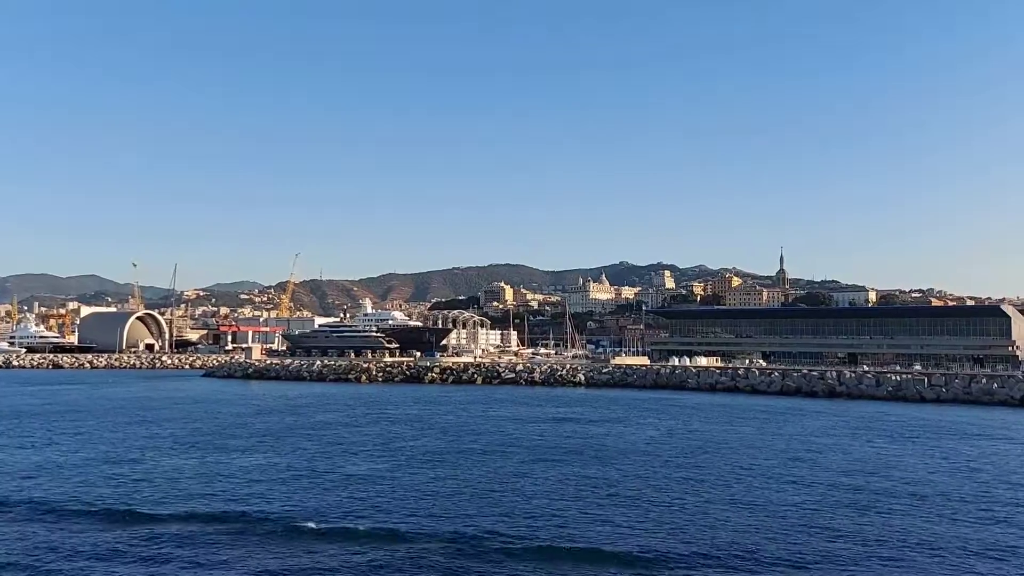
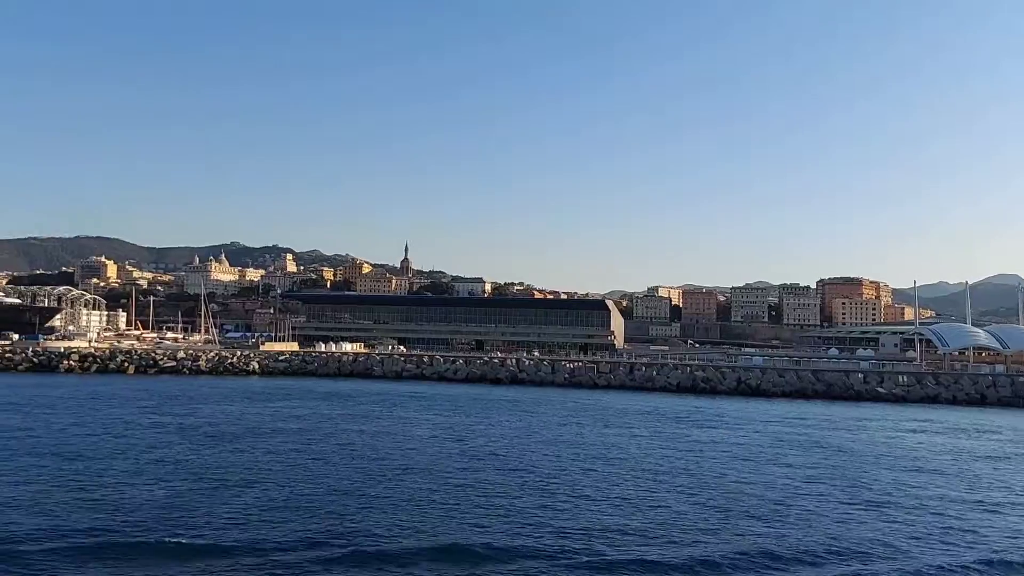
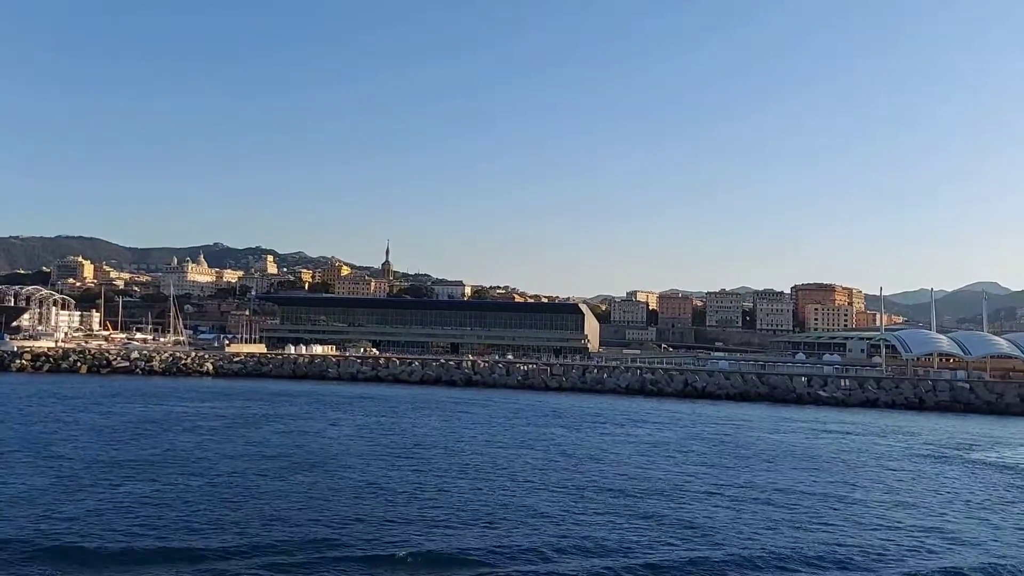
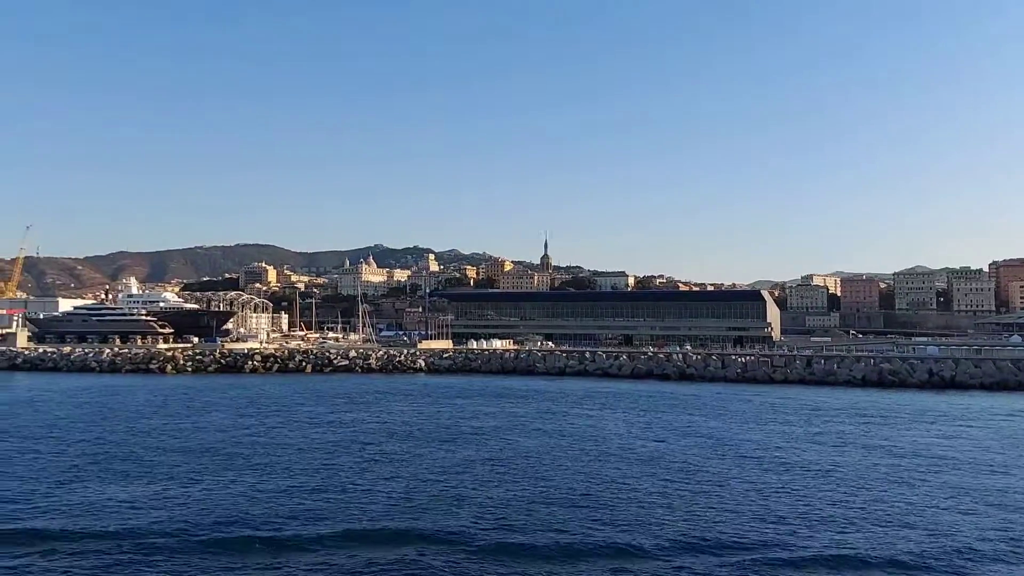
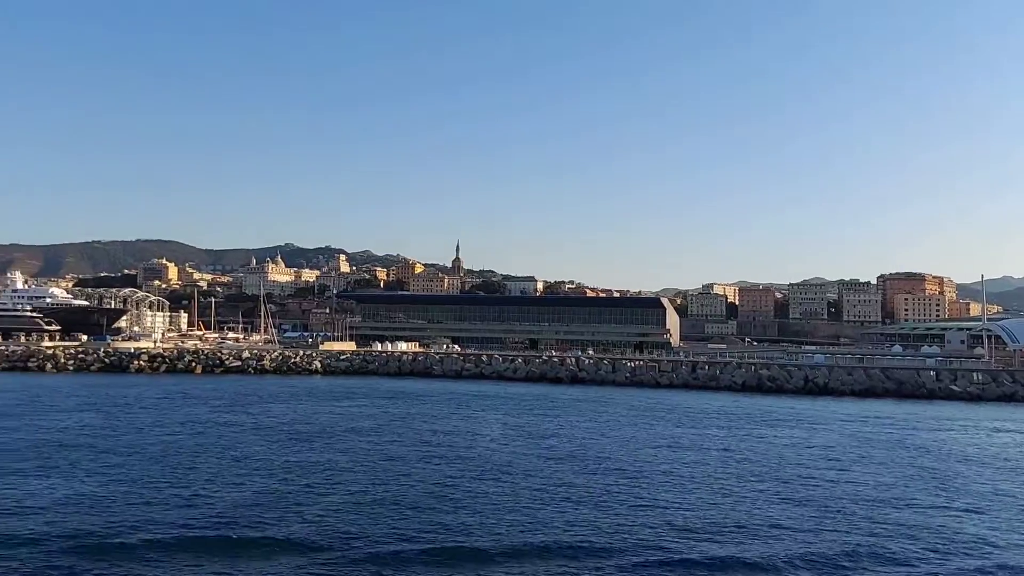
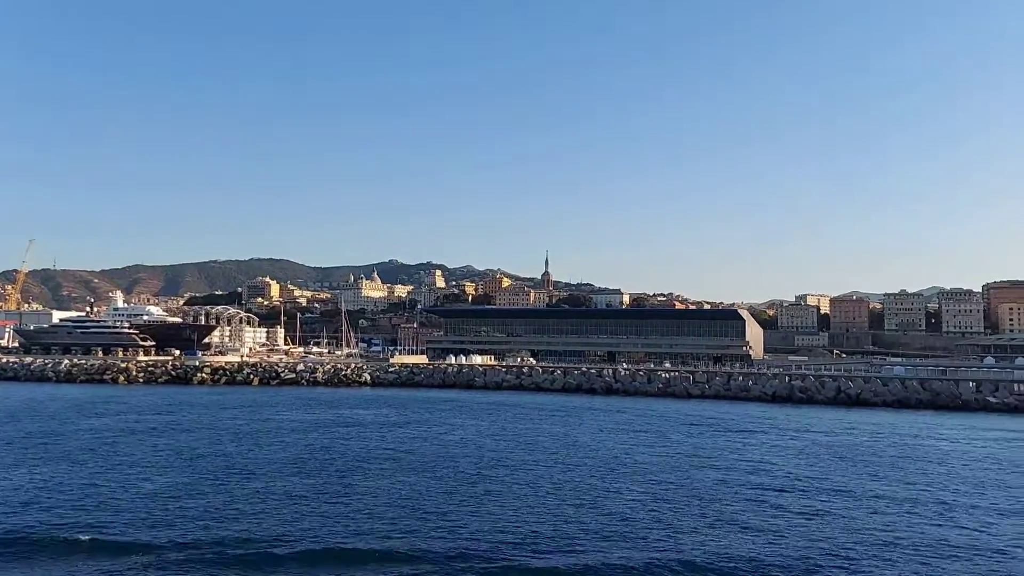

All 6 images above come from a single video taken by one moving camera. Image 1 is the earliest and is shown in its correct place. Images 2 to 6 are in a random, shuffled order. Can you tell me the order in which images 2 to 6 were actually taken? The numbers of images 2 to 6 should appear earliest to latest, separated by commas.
6, 3, 2, 5, 4
